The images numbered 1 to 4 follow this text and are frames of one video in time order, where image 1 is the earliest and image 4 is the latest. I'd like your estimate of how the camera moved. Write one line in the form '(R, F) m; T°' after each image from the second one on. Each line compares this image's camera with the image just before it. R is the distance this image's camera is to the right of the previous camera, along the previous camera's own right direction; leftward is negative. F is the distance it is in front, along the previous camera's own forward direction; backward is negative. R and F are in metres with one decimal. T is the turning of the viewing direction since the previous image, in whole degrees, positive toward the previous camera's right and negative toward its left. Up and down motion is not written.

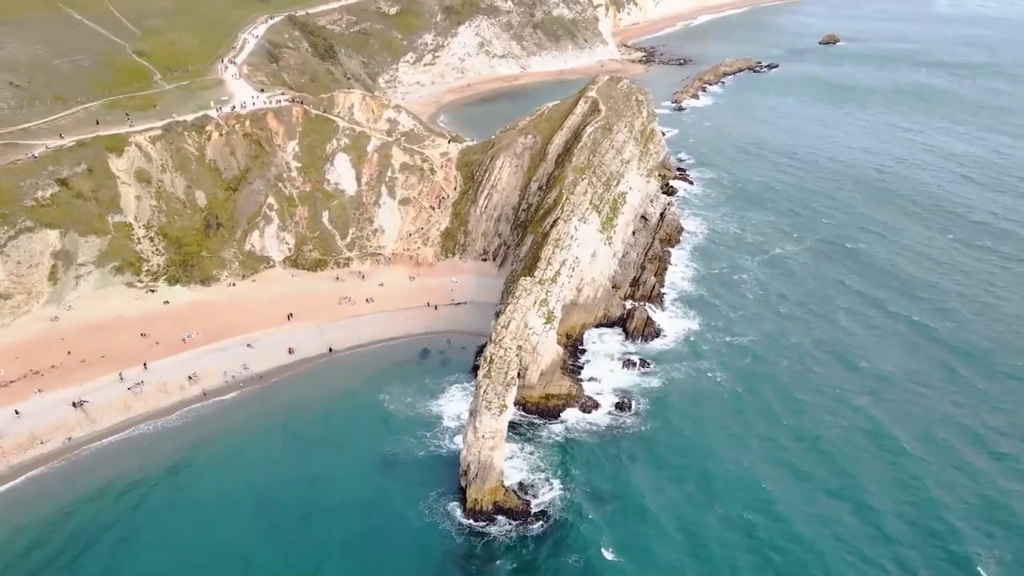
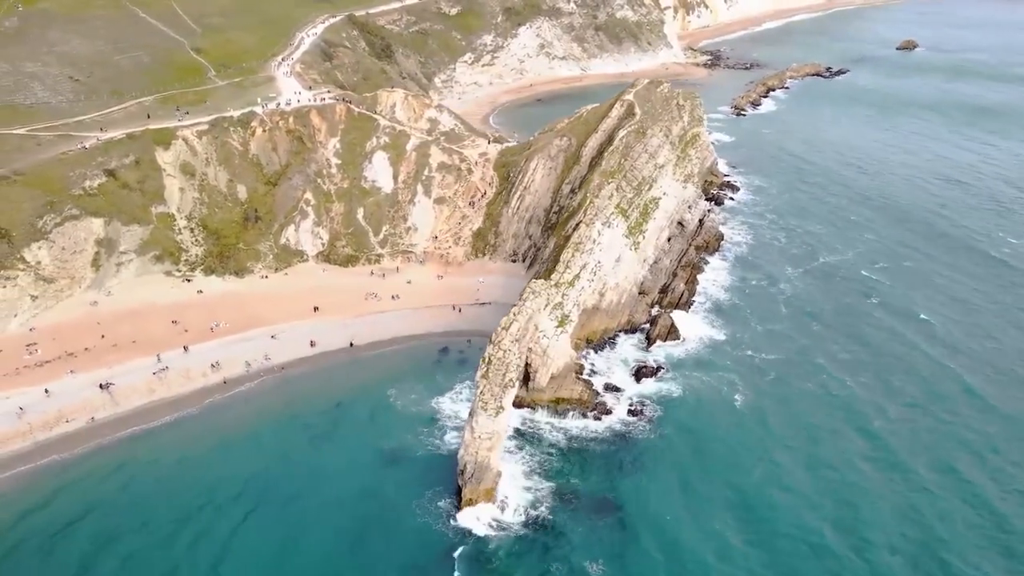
(+2.3, +0.2) m; -4°
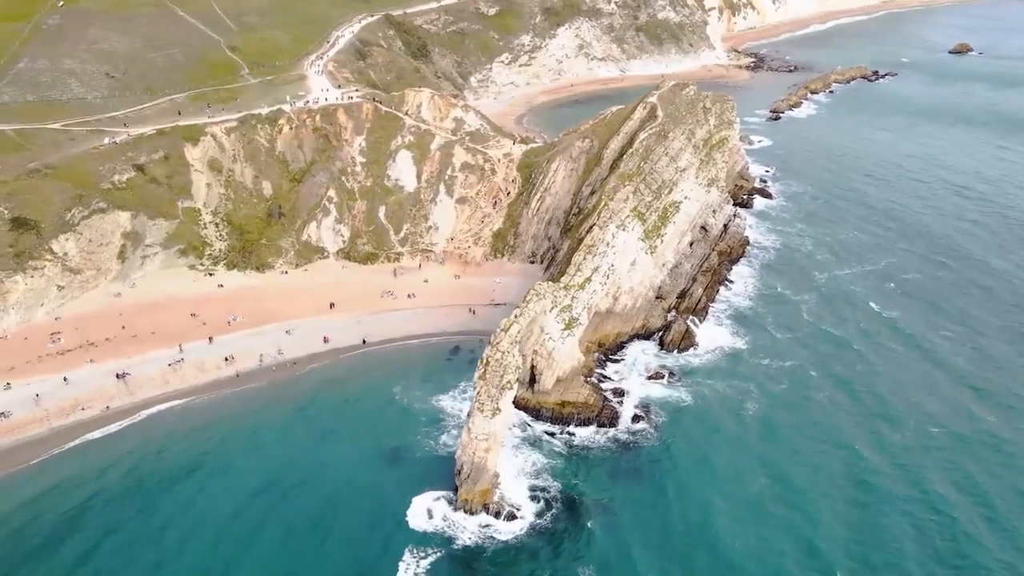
(+1.5, +0.1) m; -3°
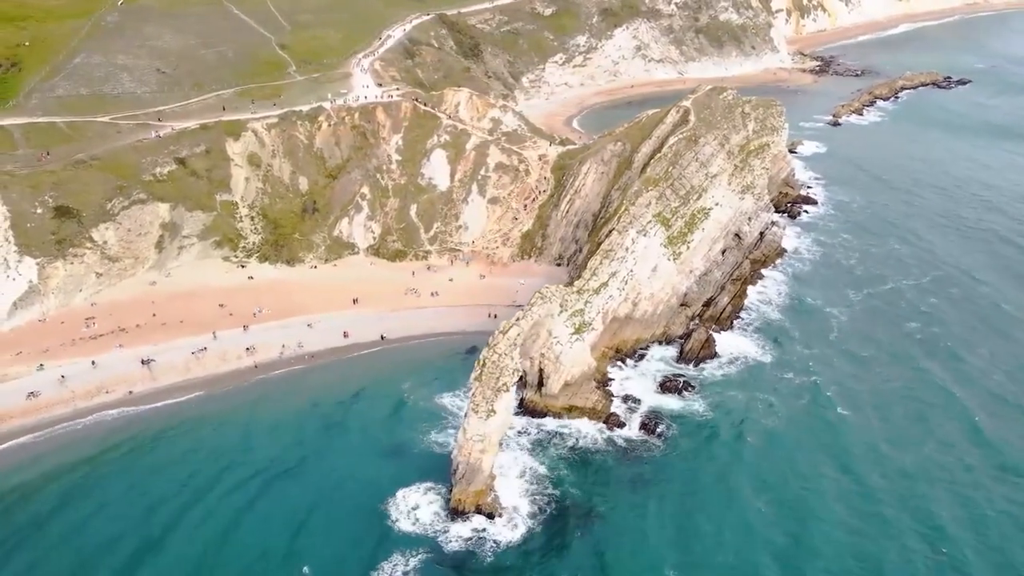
(+2.2, 0.0) m; -4°
